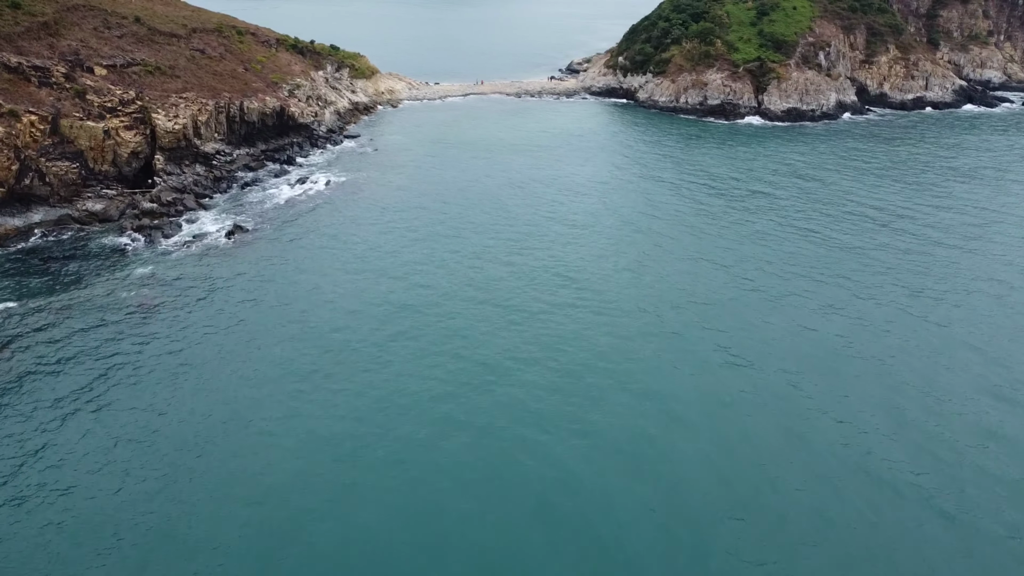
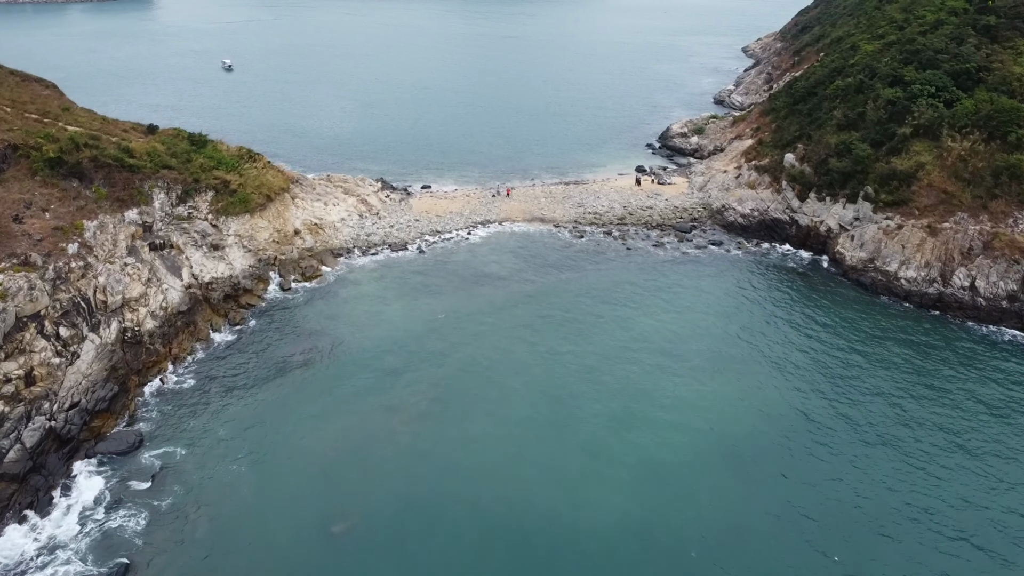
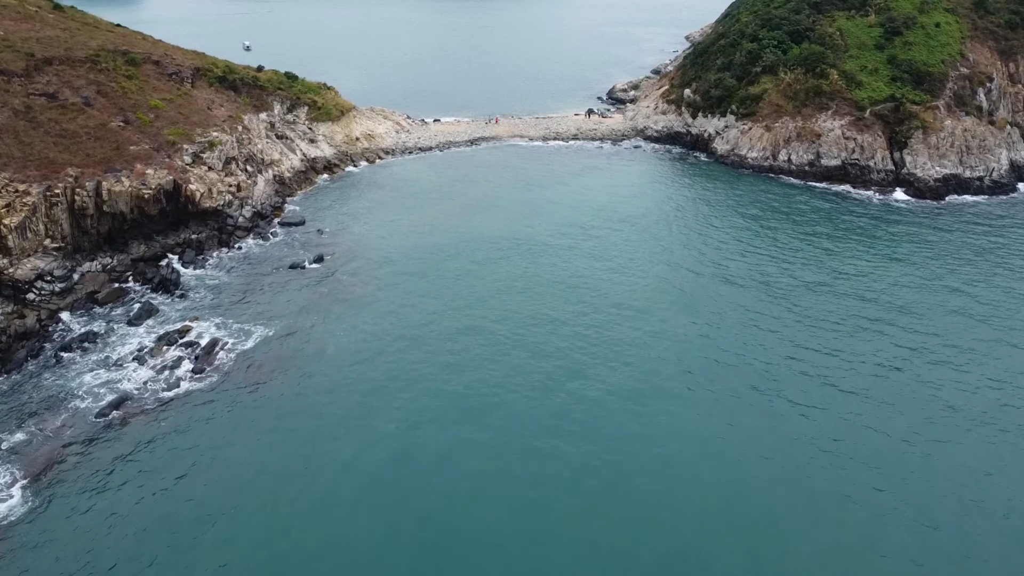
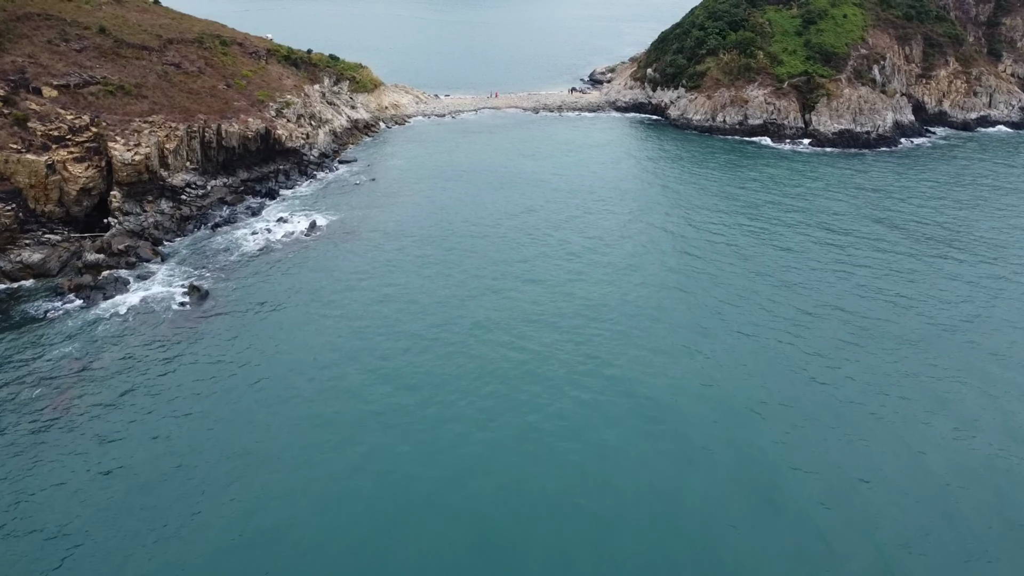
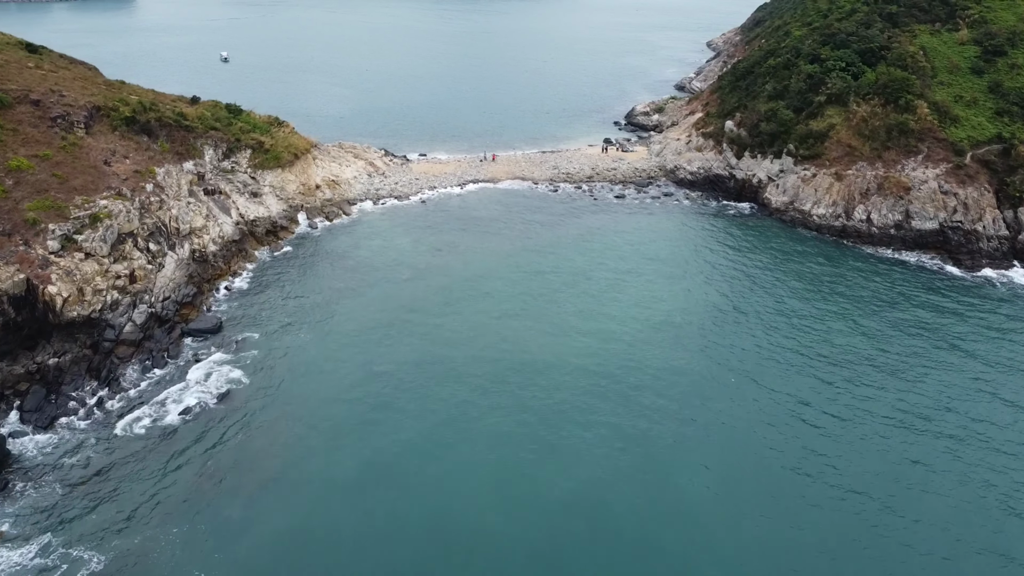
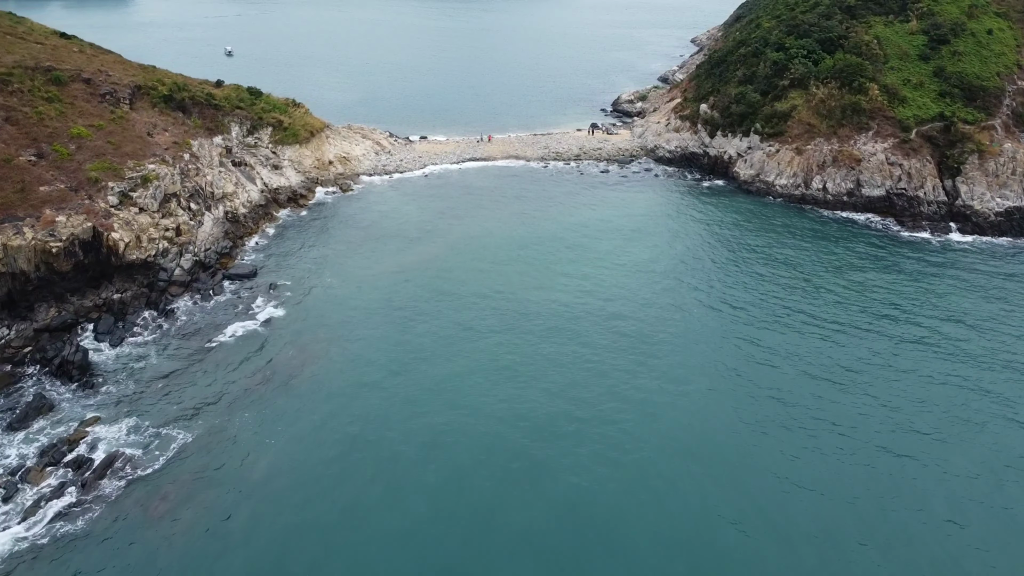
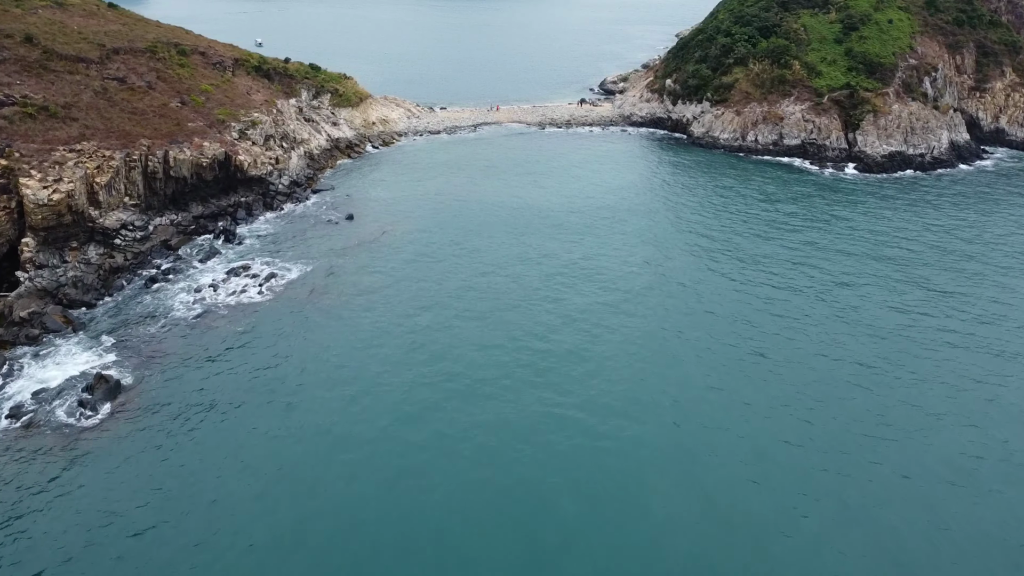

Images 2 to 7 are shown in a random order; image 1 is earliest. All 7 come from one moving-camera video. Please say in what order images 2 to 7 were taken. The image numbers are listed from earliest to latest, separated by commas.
4, 7, 3, 6, 5, 2
